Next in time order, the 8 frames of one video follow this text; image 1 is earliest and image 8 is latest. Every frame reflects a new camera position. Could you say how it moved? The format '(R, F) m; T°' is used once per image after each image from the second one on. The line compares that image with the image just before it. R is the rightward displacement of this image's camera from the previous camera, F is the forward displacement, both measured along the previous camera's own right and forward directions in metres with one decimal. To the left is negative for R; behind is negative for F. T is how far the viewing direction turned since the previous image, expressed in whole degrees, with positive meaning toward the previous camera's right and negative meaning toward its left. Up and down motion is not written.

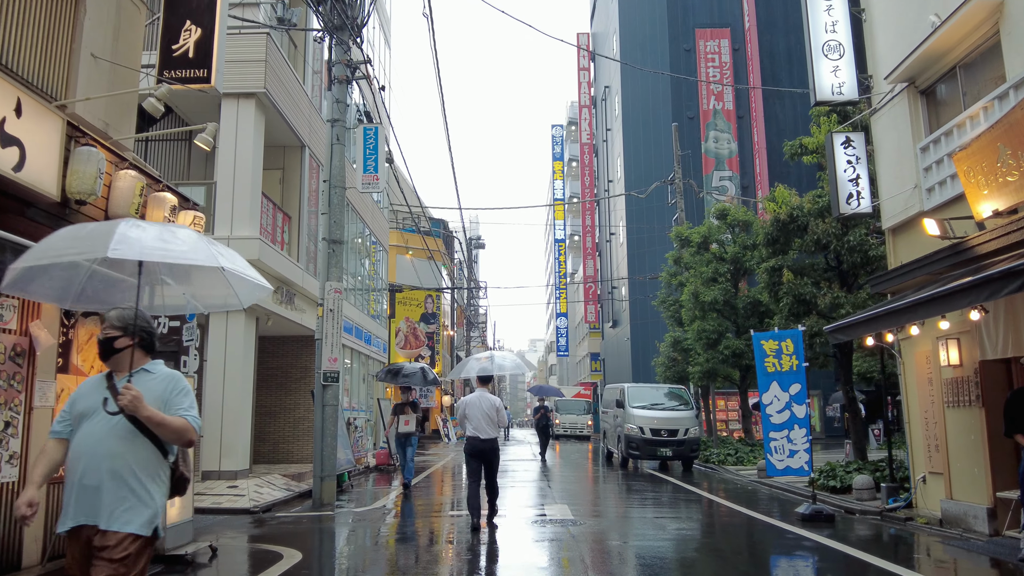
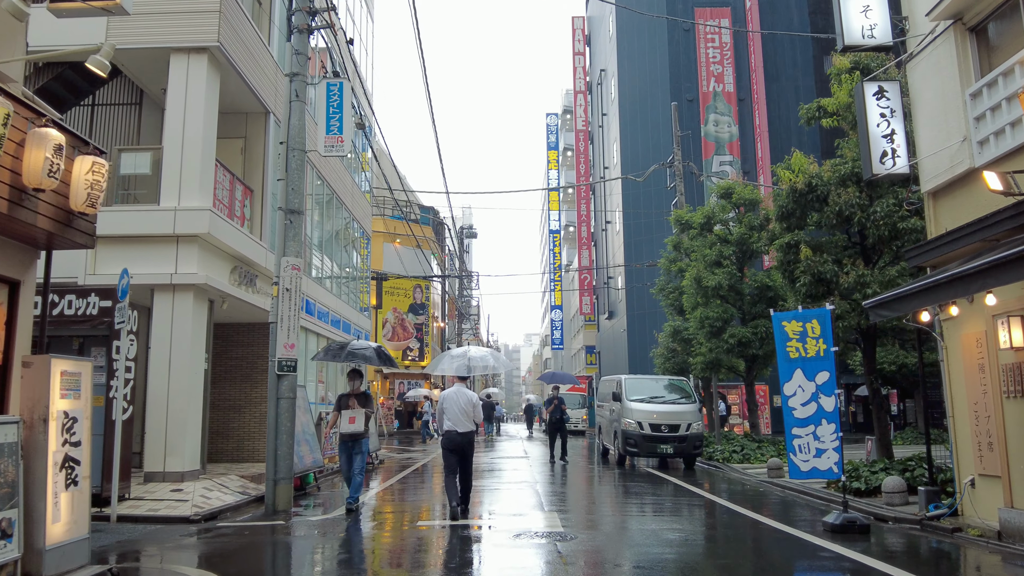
(+0.2, +1.5) m; 0°
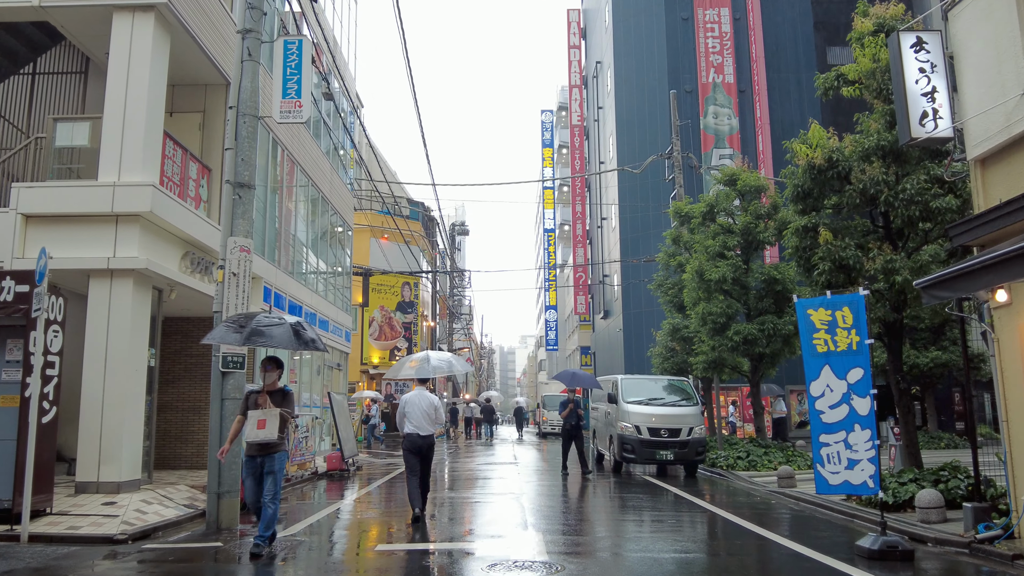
(+0.2, +1.3) m; 0°
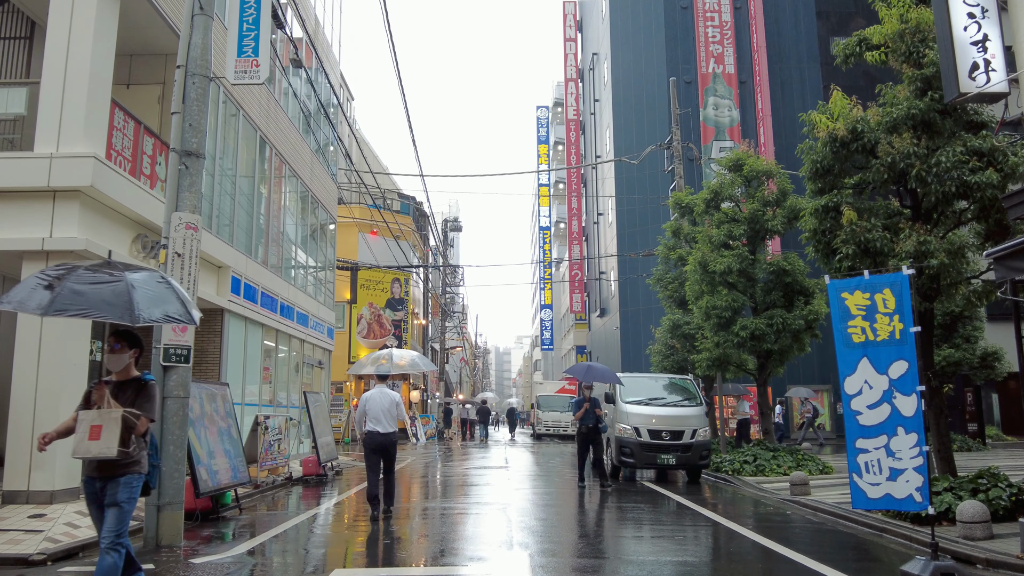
(+0.1, +1.1) m; 0°
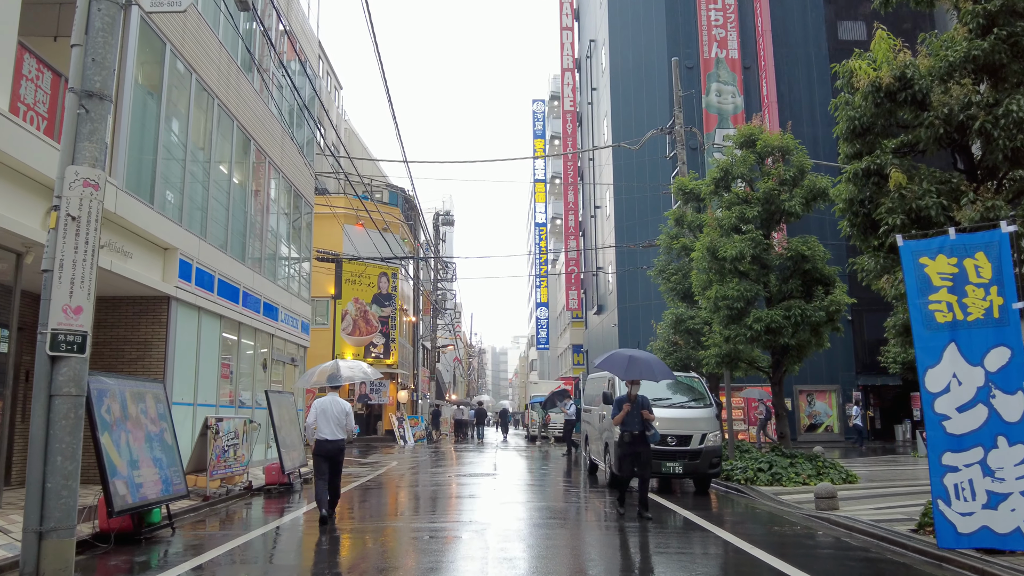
(+0.2, +1.6) m; 0°
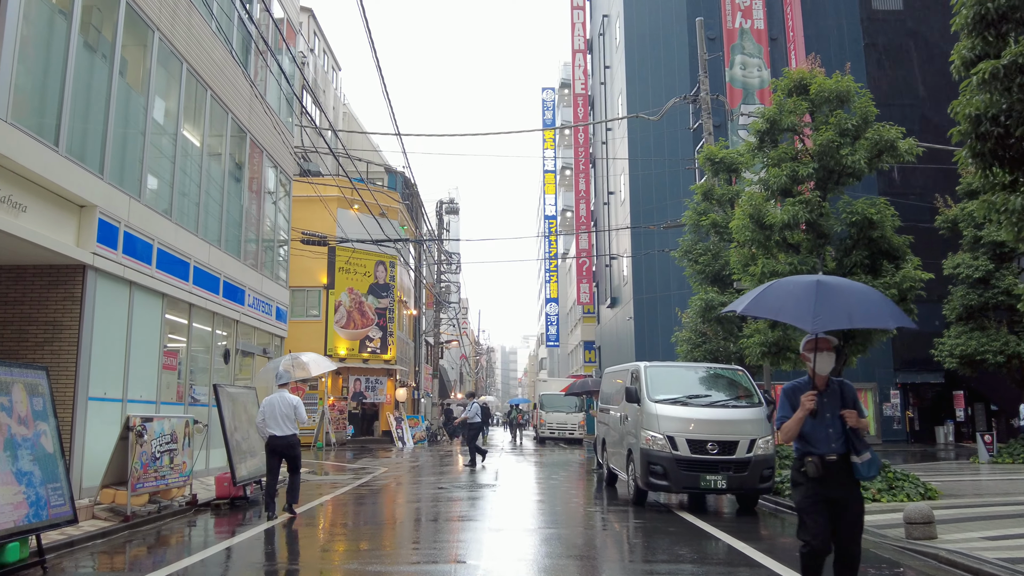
(+0.1, +2.4) m; -1°
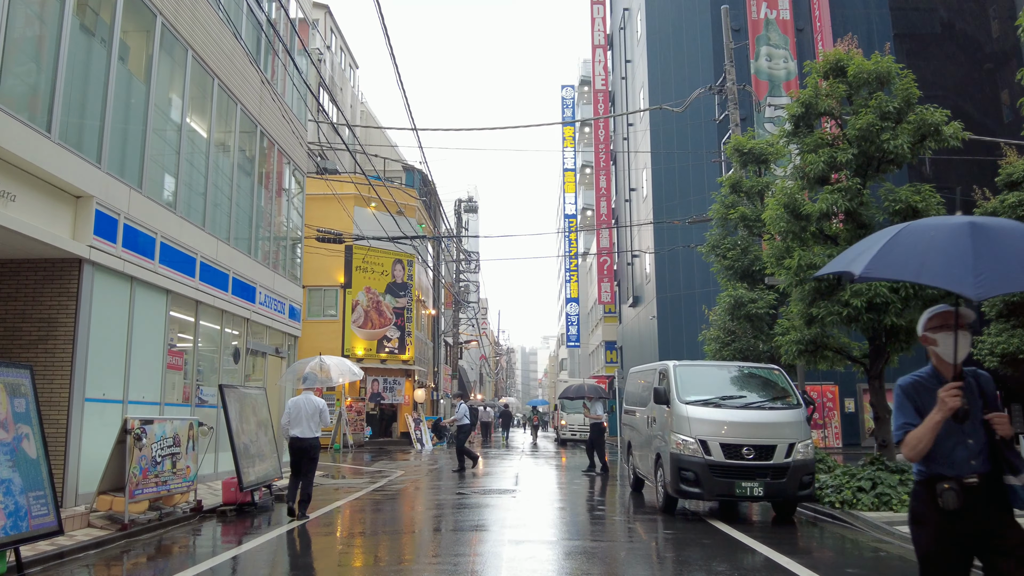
(0.0, +0.6) m; -1°
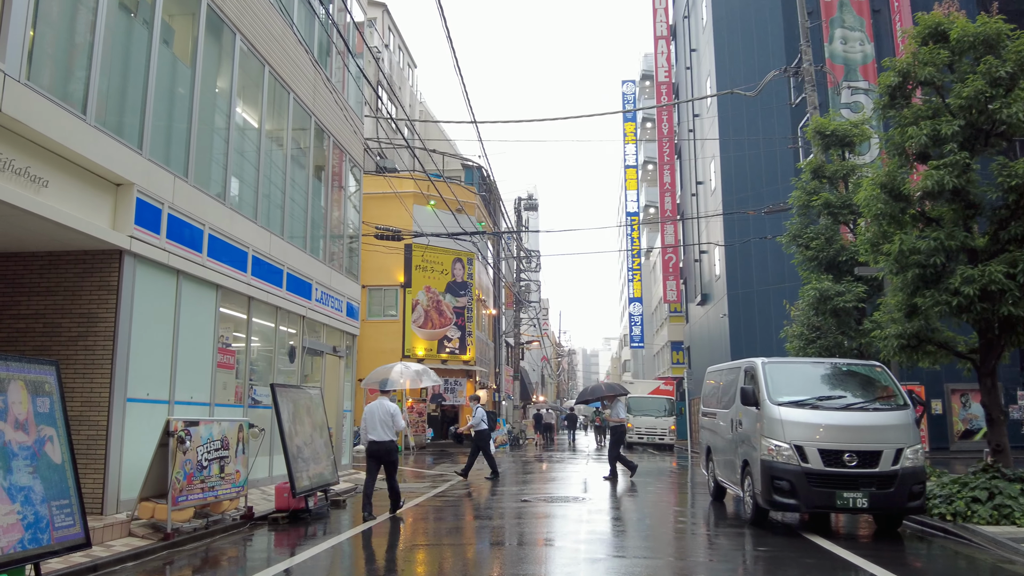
(-0.1, +0.8) m; -4°
